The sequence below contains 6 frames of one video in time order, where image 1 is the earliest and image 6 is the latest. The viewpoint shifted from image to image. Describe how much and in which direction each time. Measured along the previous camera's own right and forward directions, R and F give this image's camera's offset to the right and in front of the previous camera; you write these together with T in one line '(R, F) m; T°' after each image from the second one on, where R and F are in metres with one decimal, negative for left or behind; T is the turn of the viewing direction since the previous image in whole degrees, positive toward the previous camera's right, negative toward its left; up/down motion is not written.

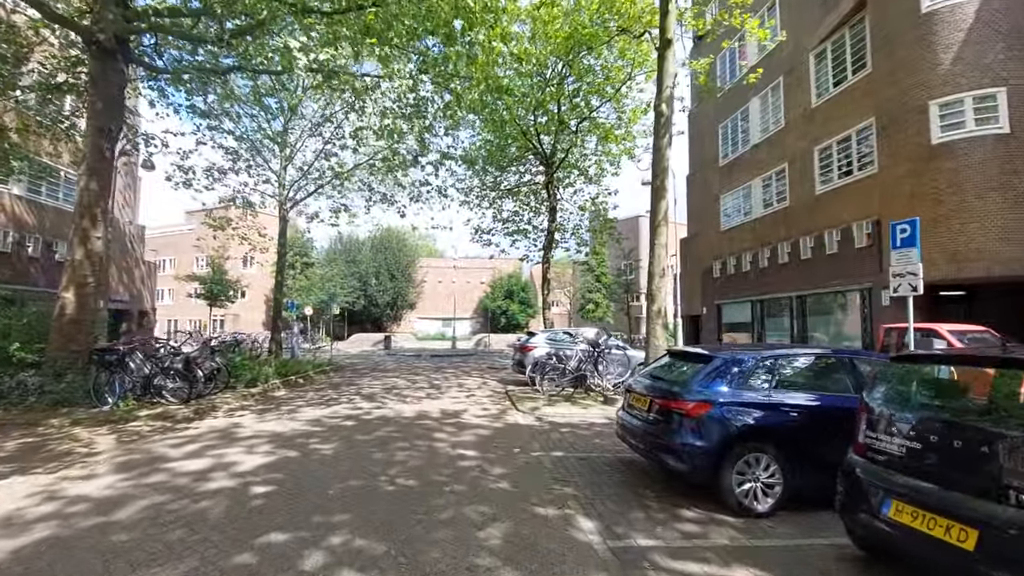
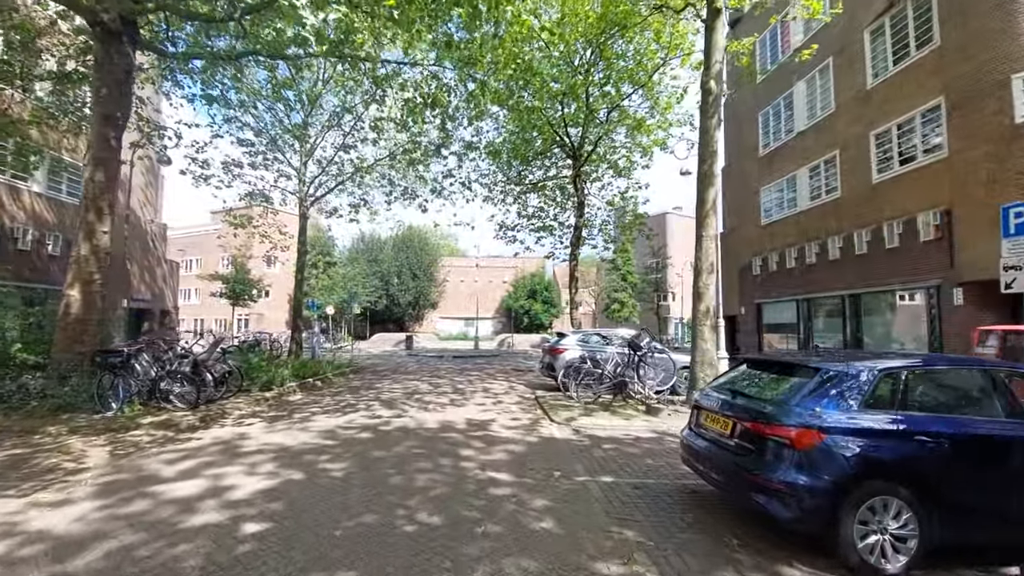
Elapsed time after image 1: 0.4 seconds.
(-0.2, +1.0) m; -2°
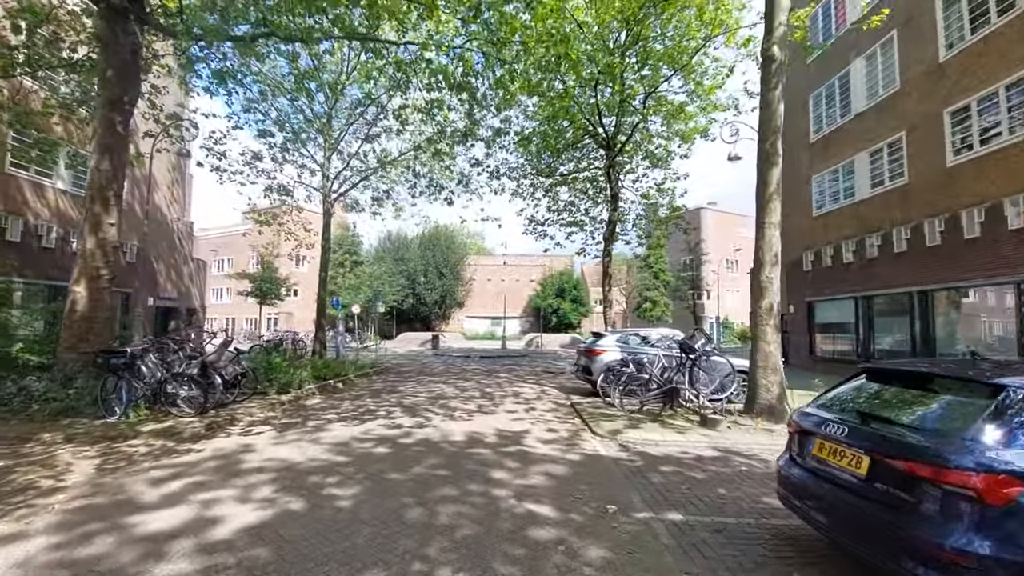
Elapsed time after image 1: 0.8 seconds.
(-0.2, +1.0) m; -3°
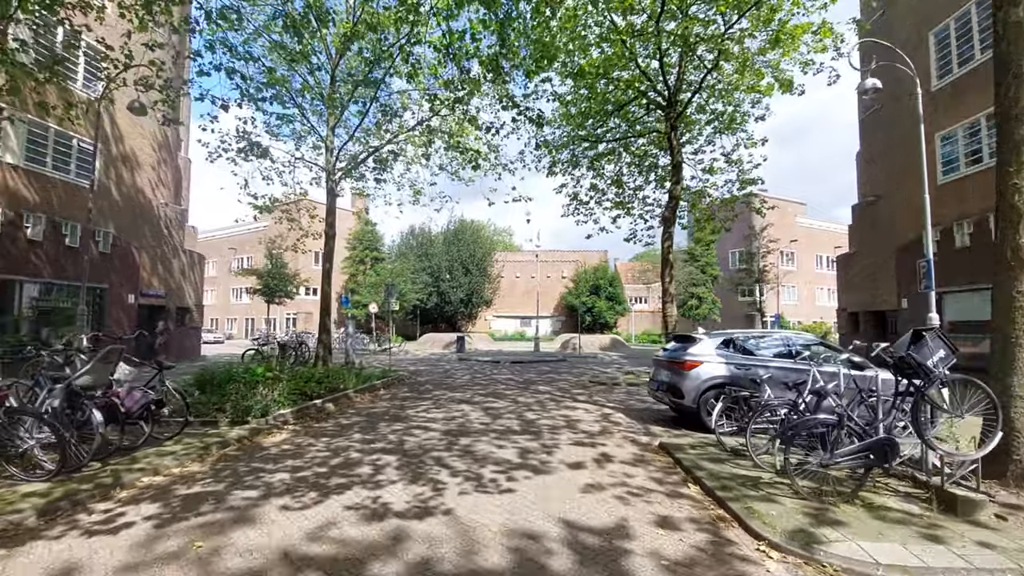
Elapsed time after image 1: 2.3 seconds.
(-0.4, +3.6) m; -3°
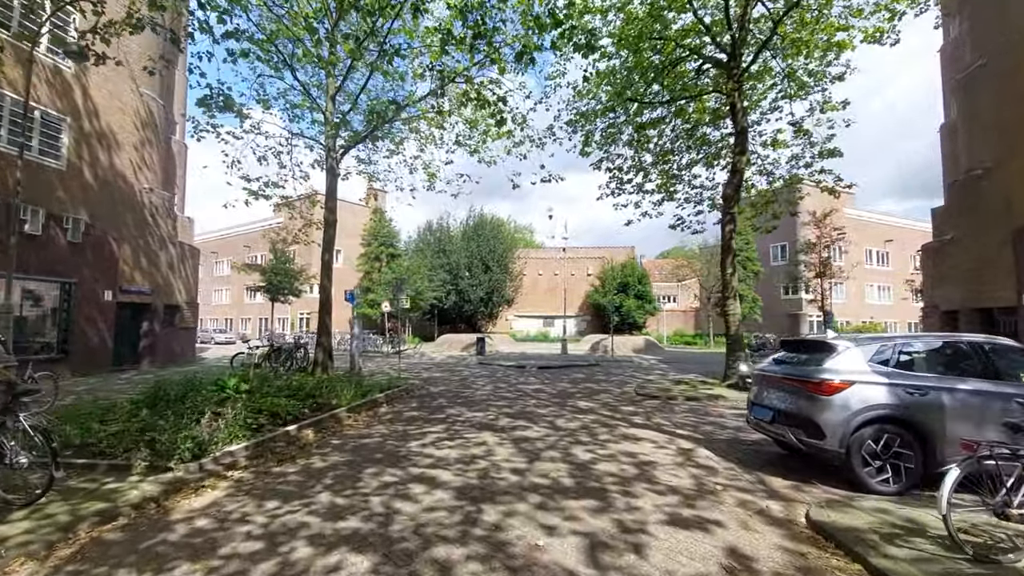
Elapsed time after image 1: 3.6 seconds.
(-0.3, +2.7) m; -2°
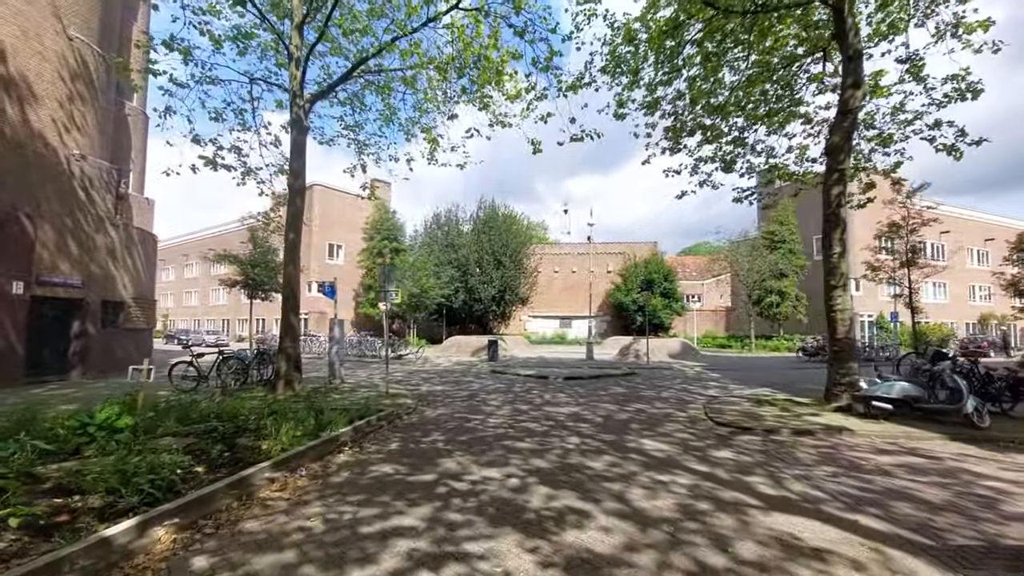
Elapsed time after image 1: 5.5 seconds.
(-0.3, +3.8) m; -1°
